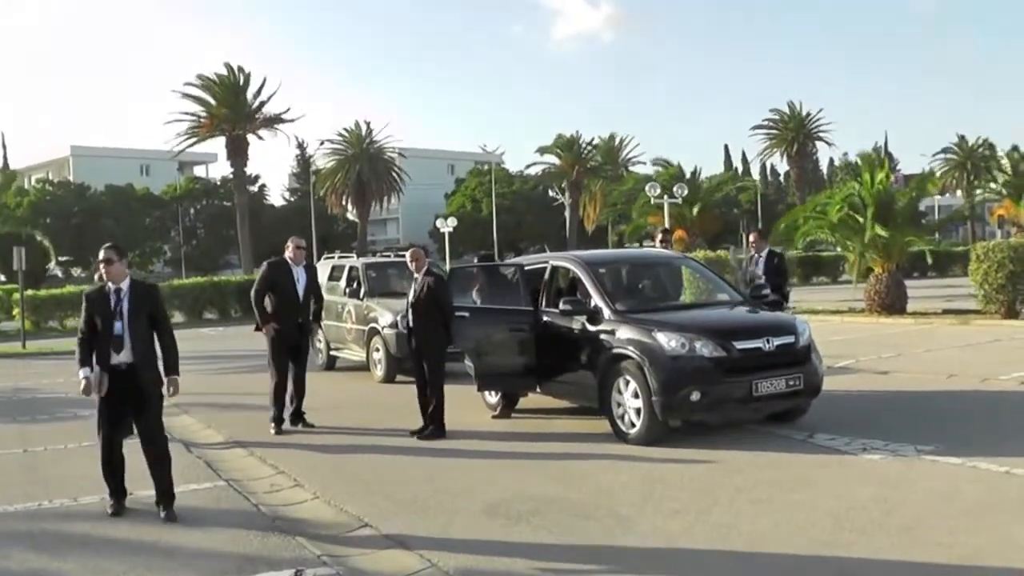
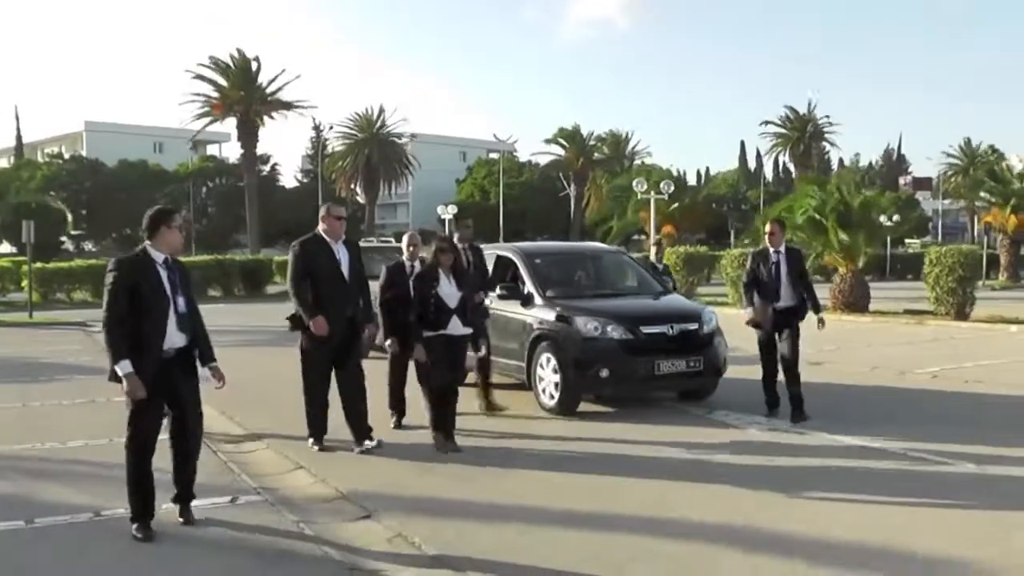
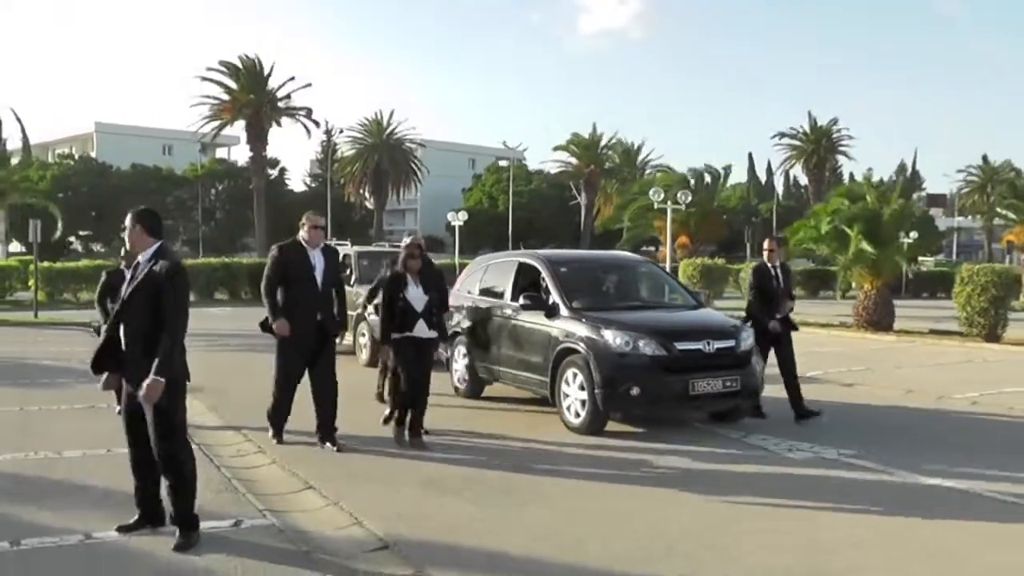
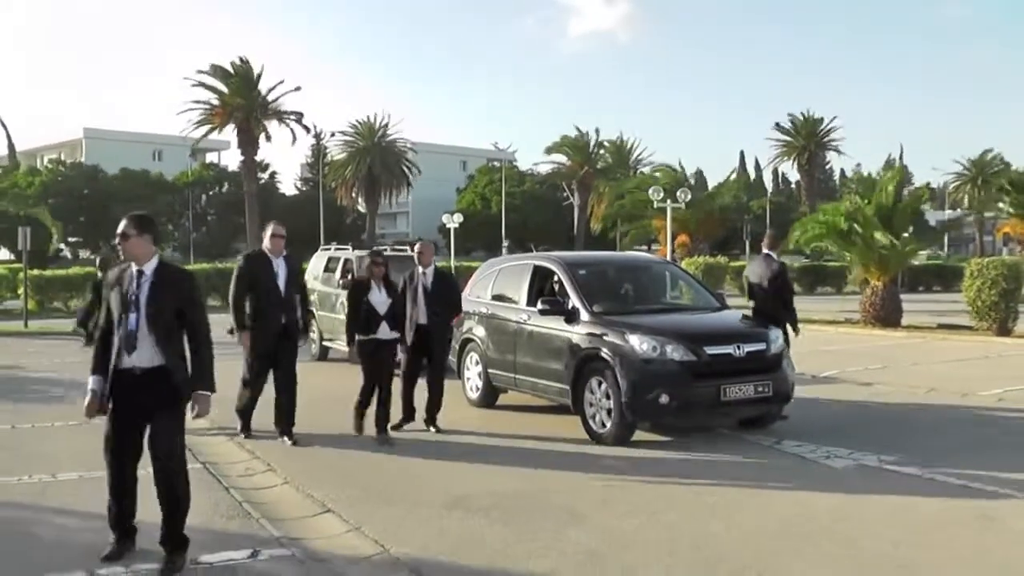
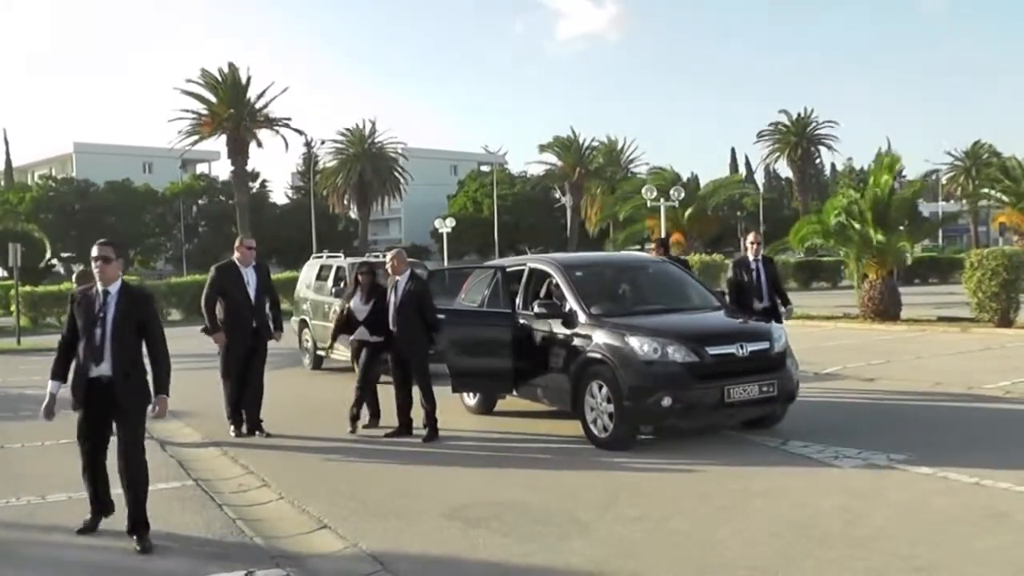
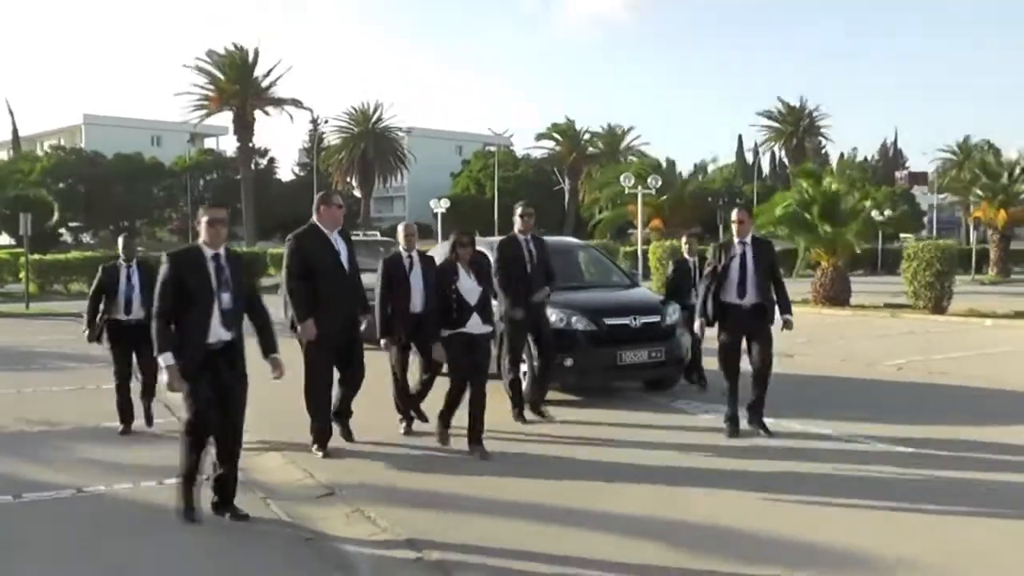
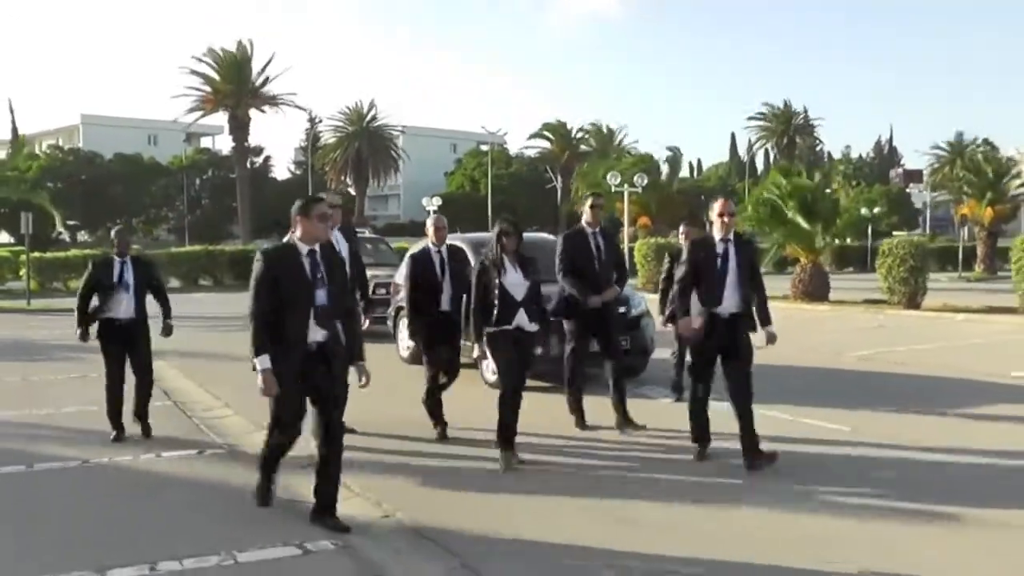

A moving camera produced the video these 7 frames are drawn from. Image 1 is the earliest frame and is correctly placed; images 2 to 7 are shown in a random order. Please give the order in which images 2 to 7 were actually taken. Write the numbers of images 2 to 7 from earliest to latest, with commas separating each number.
5, 4, 3, 2, 6, 7
